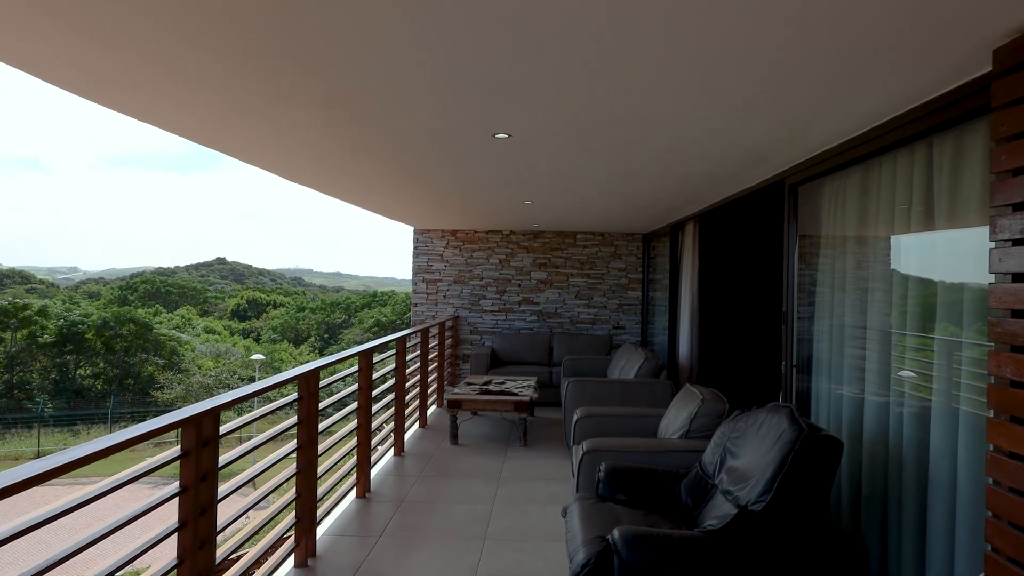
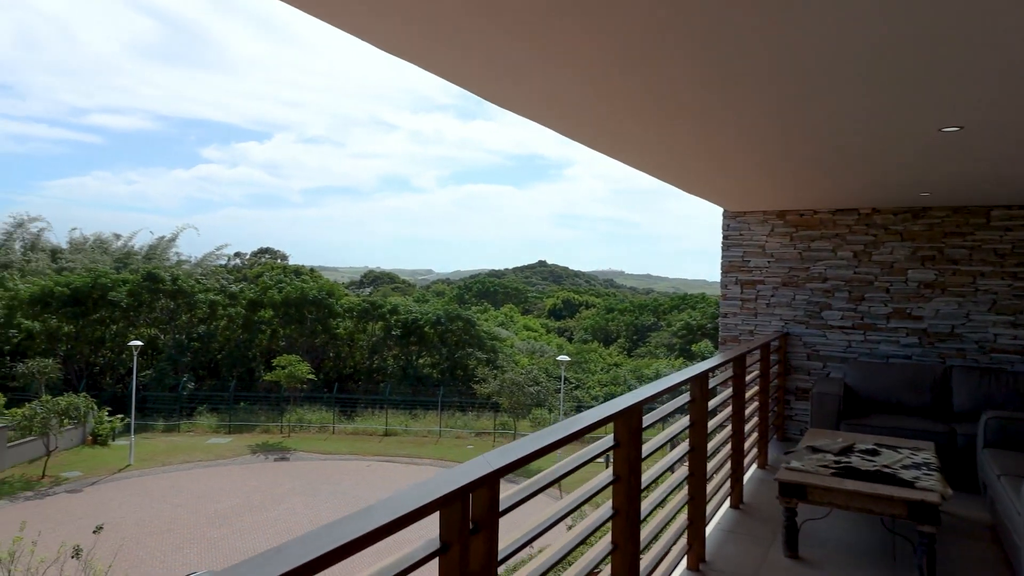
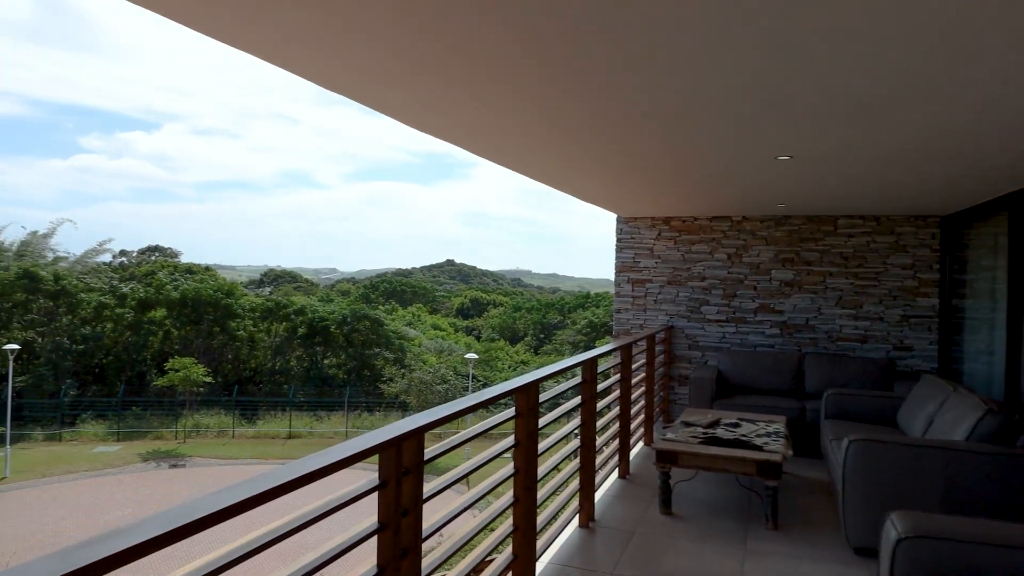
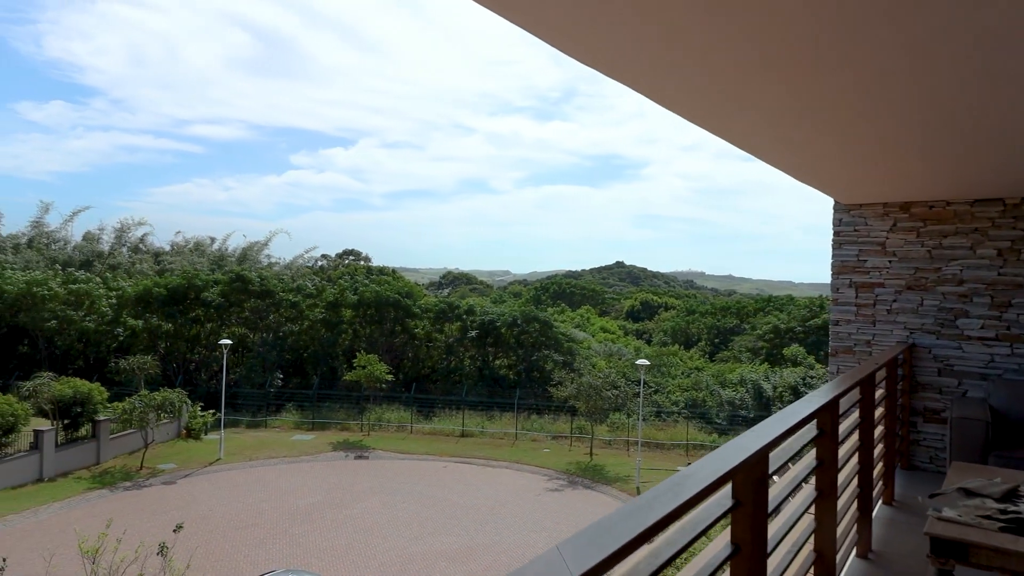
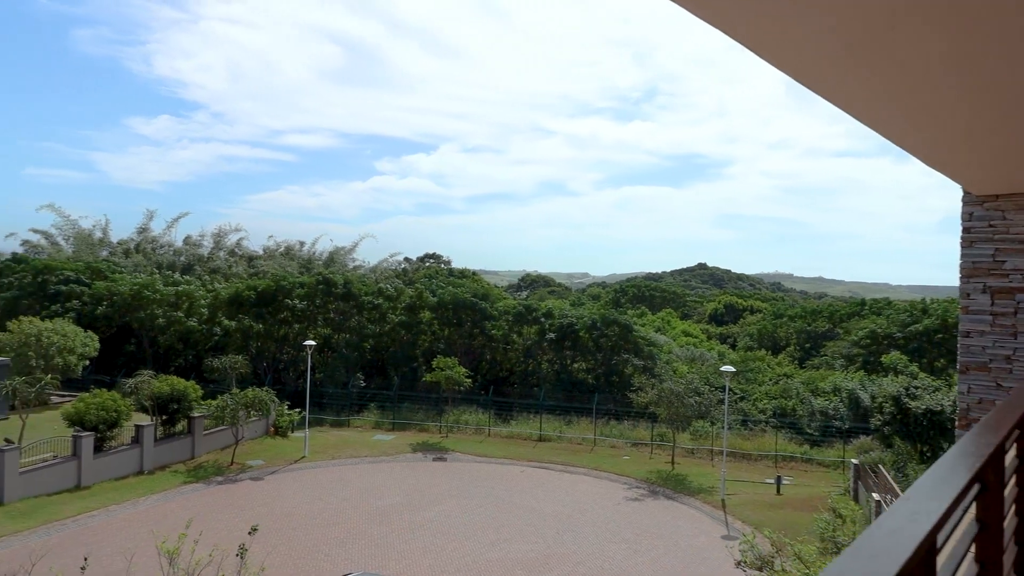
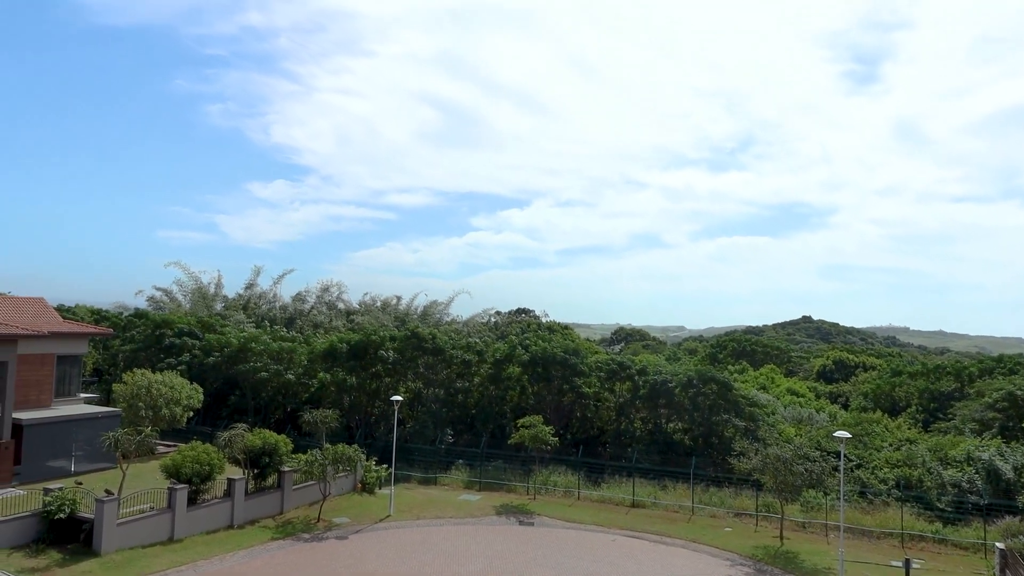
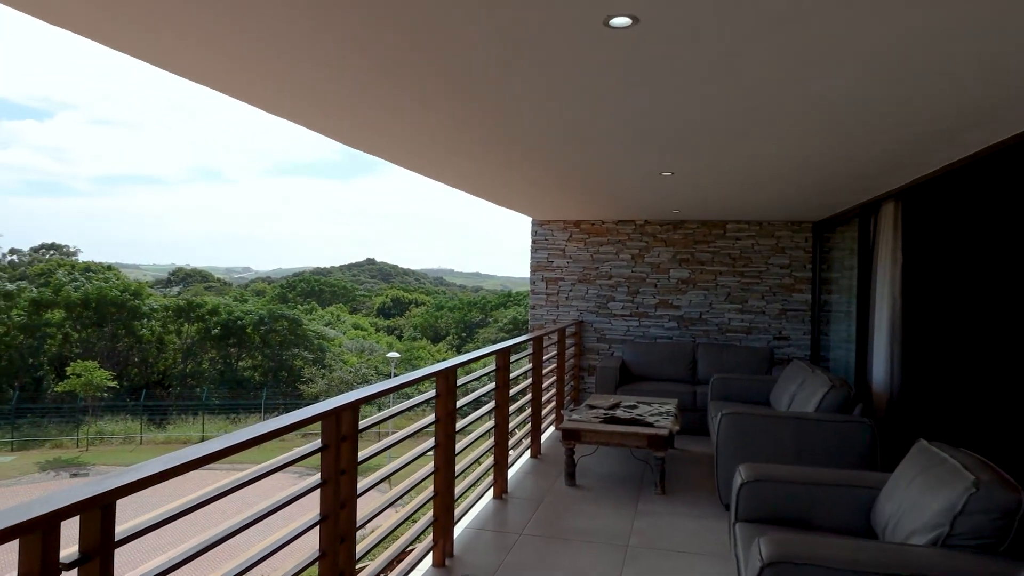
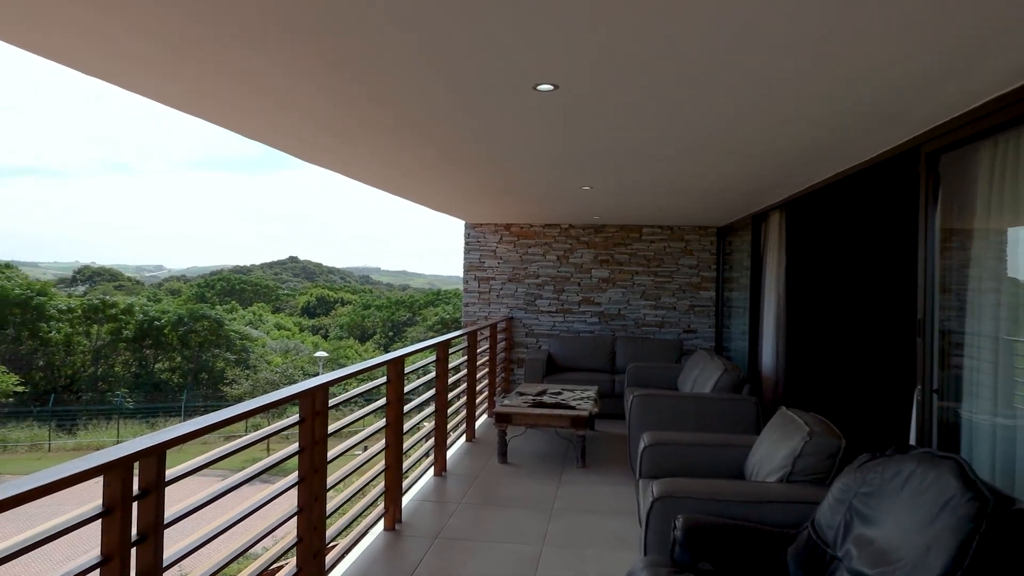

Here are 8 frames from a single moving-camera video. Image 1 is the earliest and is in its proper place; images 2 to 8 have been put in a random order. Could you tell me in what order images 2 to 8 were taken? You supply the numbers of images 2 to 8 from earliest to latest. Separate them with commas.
8, 7, 3, 2, 4, 5, 6
